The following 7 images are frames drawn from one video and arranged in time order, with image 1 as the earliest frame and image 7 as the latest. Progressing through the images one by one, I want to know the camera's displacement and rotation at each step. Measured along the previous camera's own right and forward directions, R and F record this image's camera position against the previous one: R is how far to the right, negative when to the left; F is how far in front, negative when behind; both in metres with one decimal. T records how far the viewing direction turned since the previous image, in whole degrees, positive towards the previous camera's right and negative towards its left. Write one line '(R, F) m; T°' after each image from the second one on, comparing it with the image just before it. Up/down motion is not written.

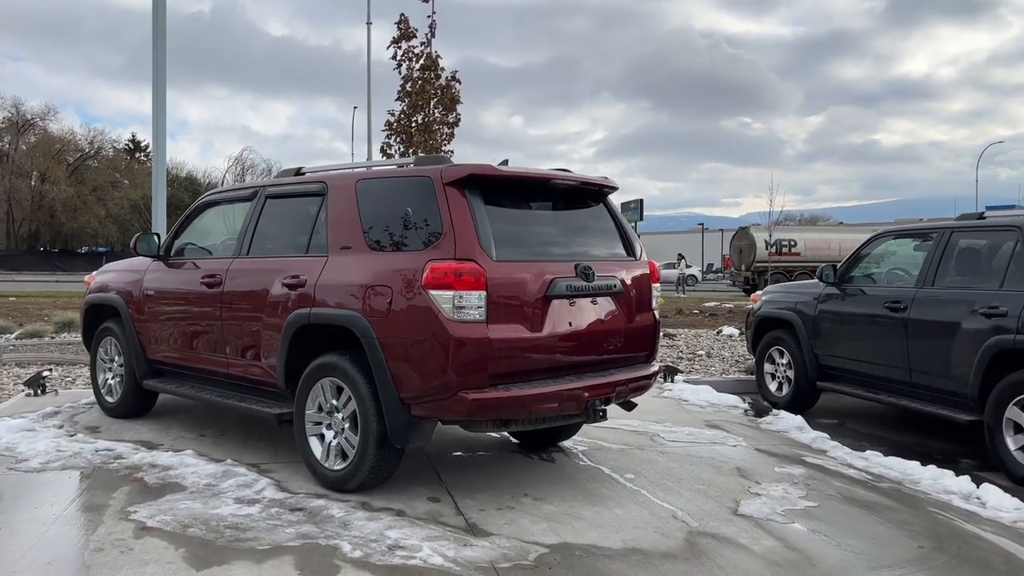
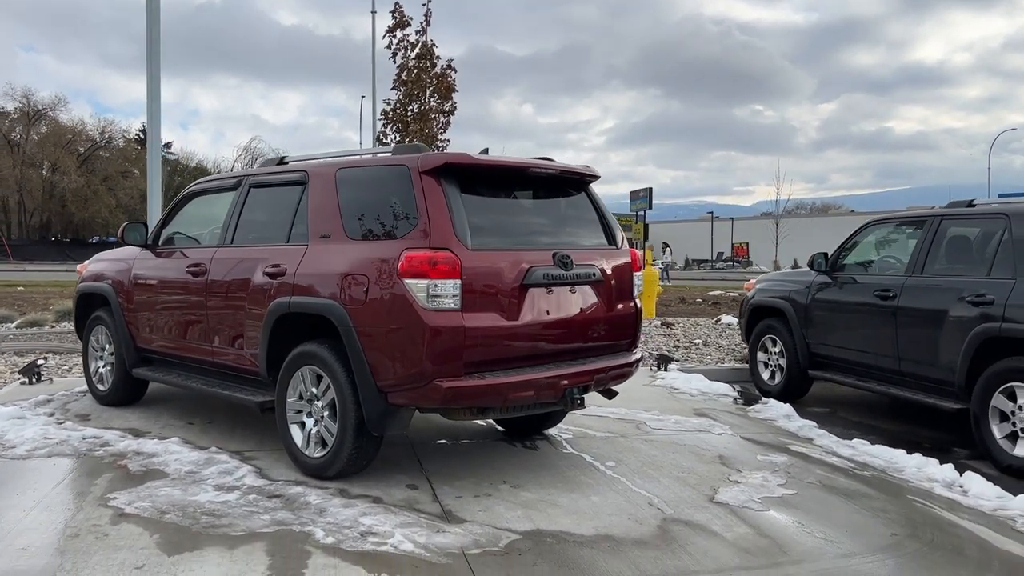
(+0.2, 0.0) m; -1°
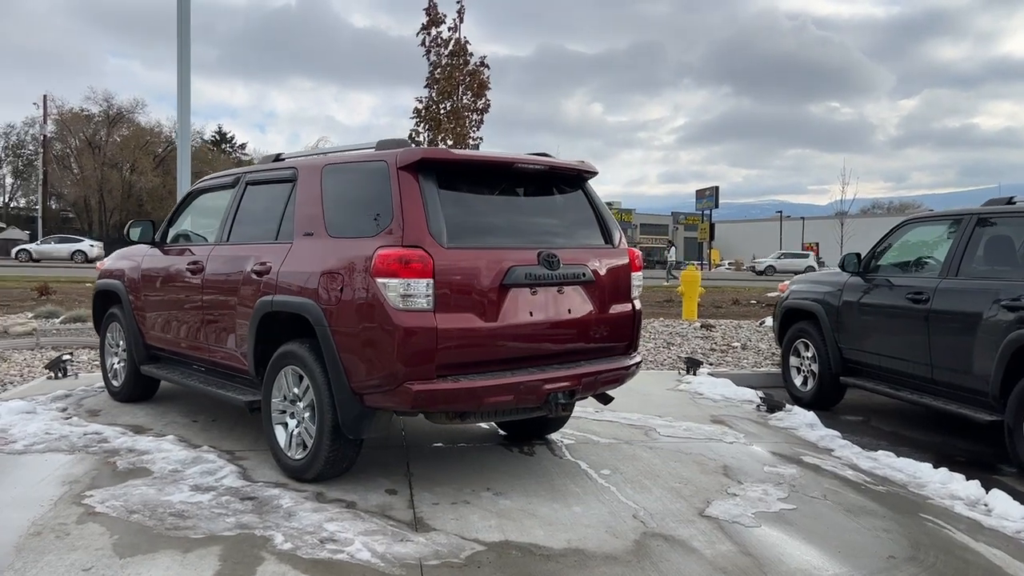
(+0.4, +0.2) m; -4°
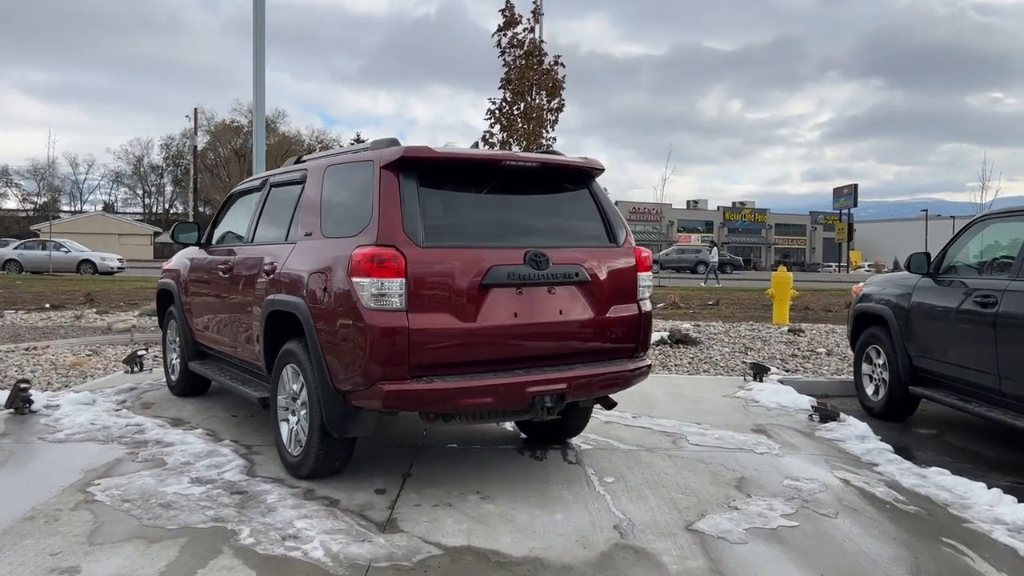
(+0.7, +0.1) m; -9°
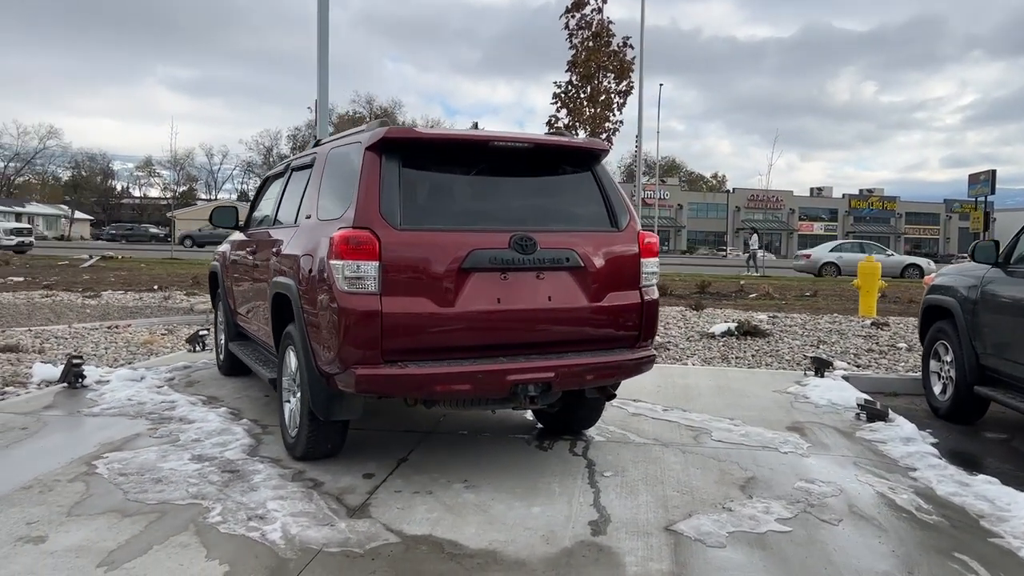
(+0.6, +0.2) m; -8°
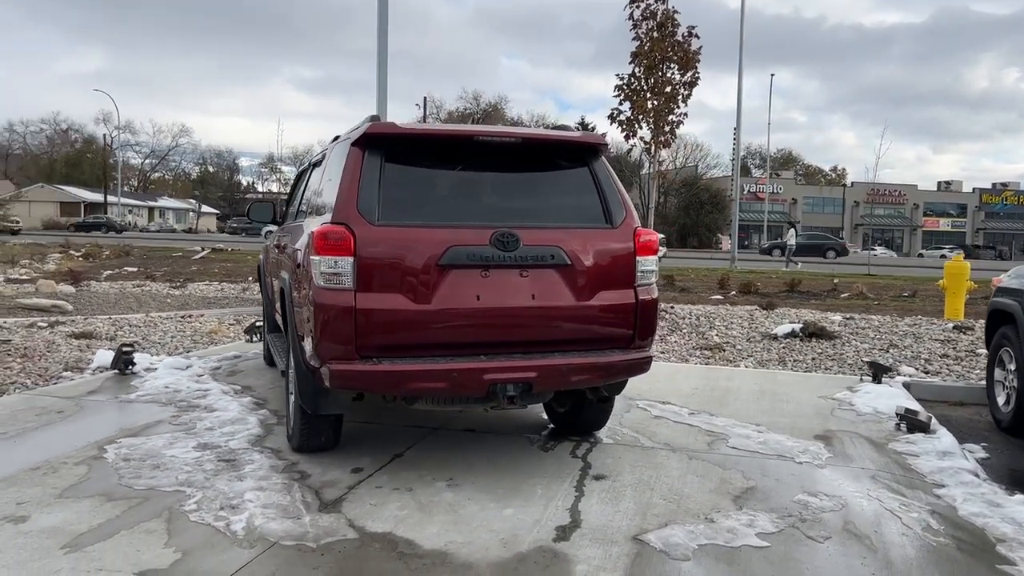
(+0.6, +0.1) m; -7°
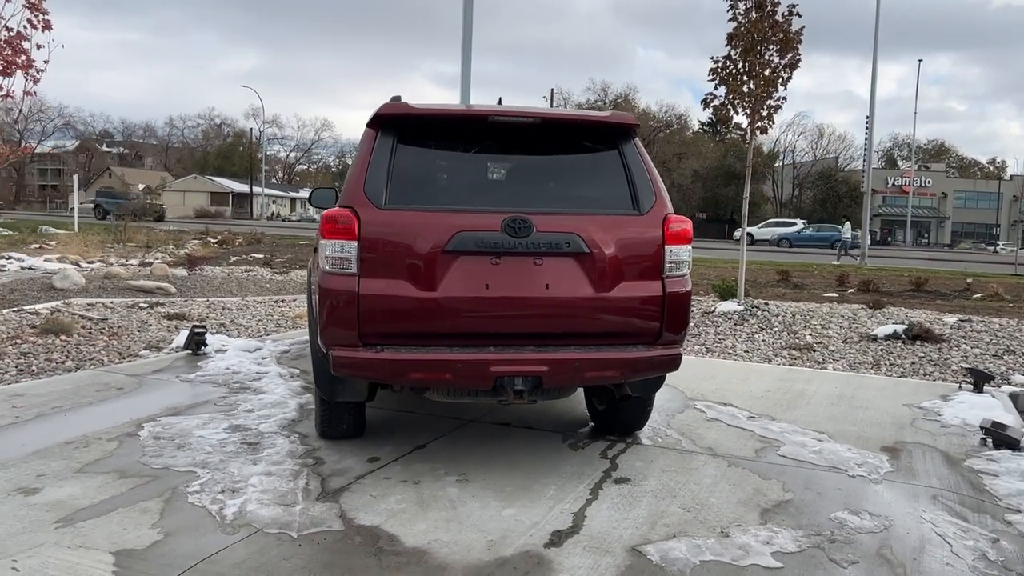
(+0.5, +0.2) m; -9°
